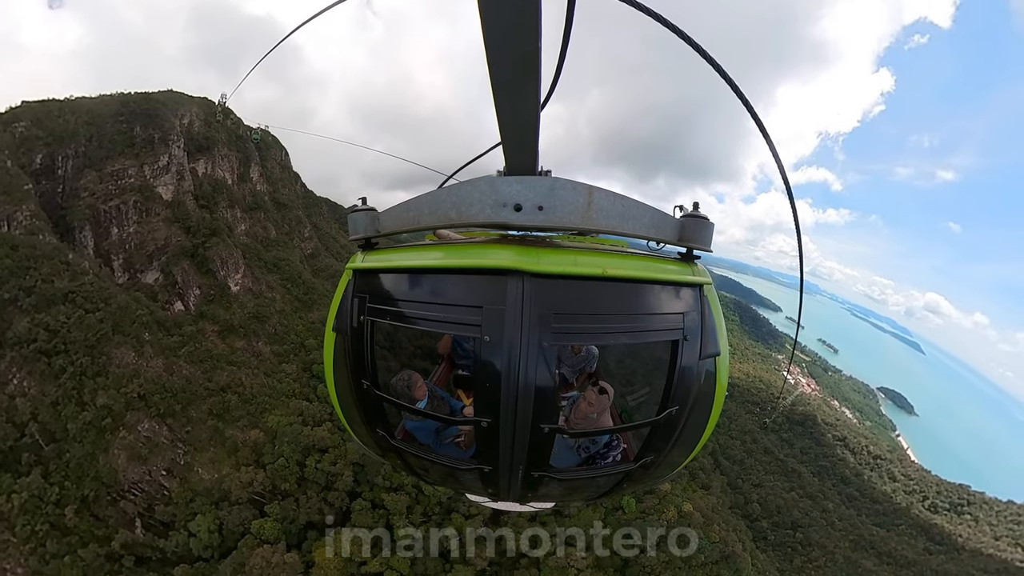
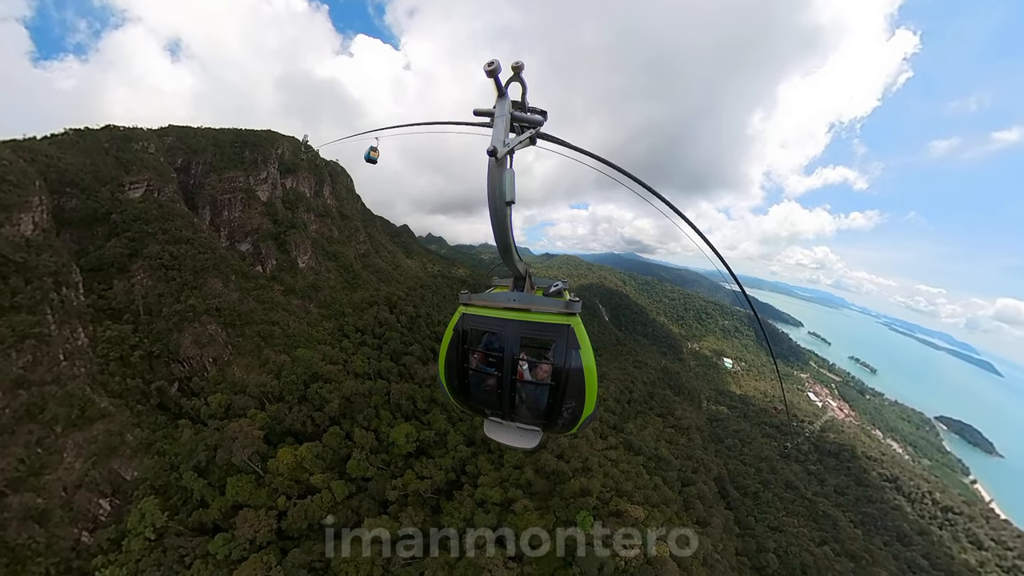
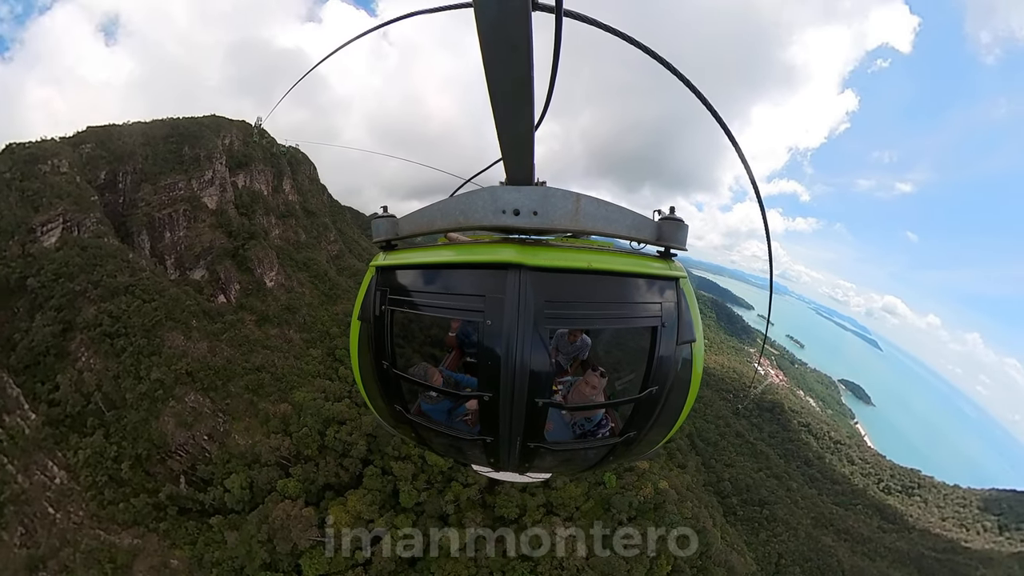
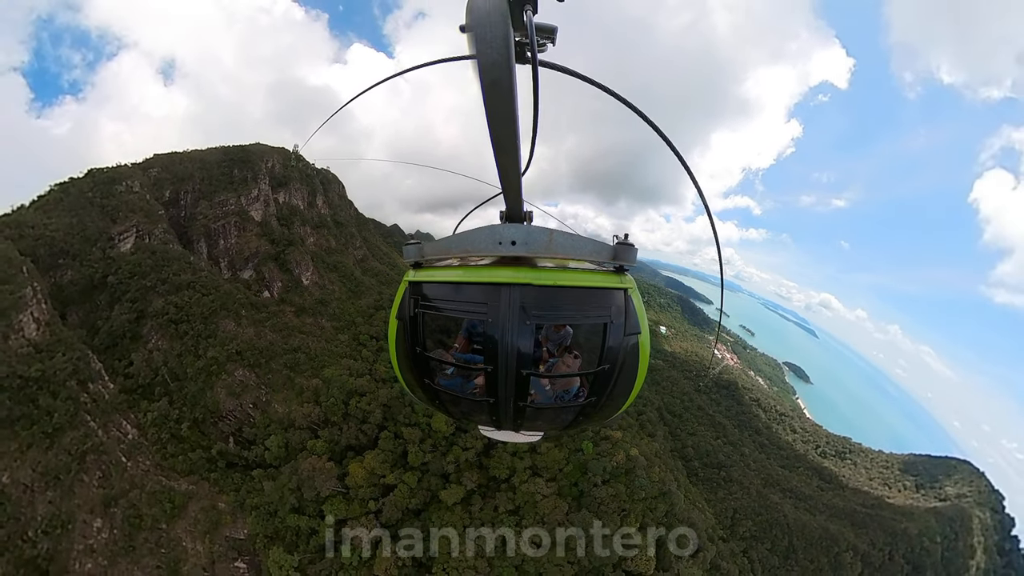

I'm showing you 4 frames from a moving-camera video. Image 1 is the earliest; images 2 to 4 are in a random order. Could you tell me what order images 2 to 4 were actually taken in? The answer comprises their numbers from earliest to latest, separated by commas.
3, 4, 2
